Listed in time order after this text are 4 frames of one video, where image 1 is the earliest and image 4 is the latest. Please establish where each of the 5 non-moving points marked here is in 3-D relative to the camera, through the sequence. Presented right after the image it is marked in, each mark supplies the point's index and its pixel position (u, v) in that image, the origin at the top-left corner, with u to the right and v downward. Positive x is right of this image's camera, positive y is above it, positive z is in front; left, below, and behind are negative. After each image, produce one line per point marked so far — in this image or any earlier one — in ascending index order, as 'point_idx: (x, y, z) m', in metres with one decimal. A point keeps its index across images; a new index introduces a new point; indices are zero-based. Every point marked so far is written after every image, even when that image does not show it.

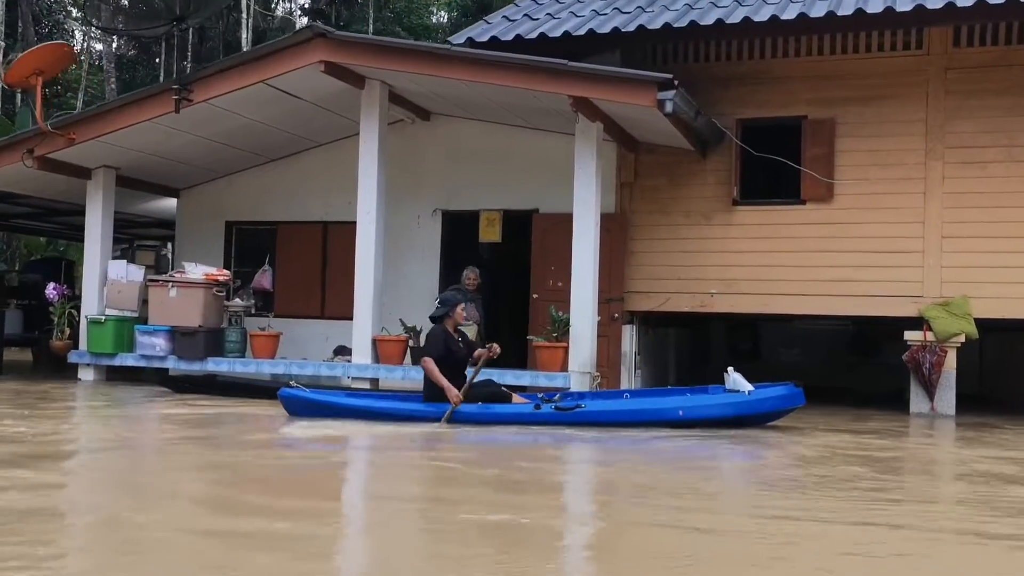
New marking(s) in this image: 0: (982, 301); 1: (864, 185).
0: (+4.3, -0.1, +9.1) m
1: (+3.3, +1.0, +9.4) m
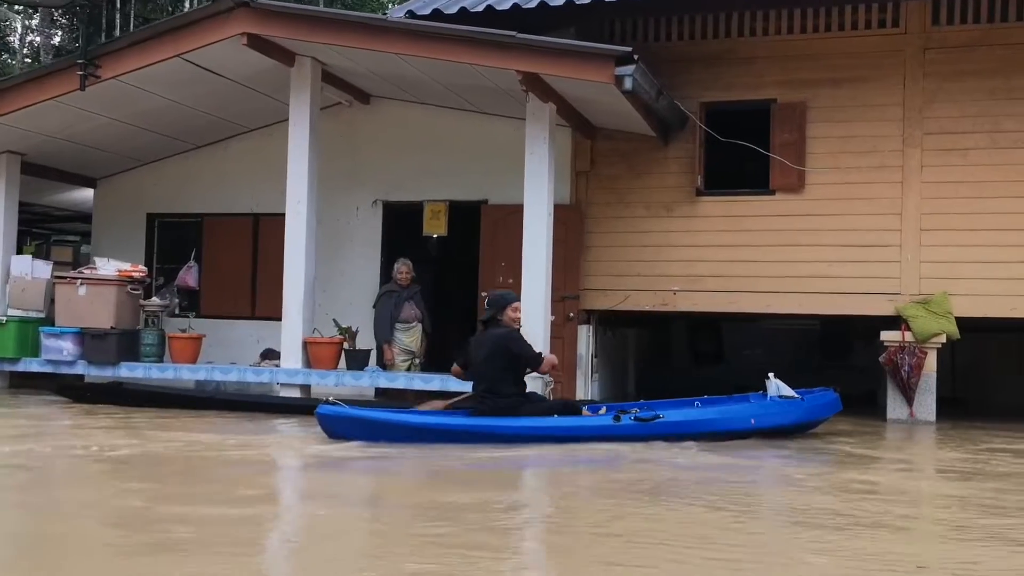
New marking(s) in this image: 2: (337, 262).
0: (+3.8, -0.1, +8.5) m
1: (+2.8, +1.0, +8.7) m
2: (-1.8, +0.3, +10.1) m
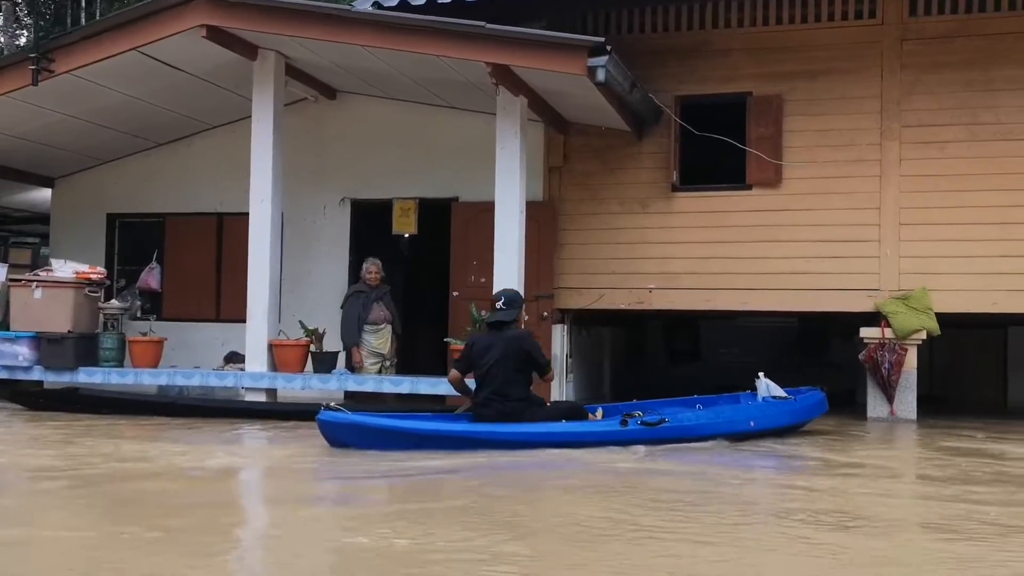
0: (+3.6, 0.0, +8.3) m
1: (+2.6, +1.0, +8.6) m
2: (-2.0, +0.3, +9.8) m
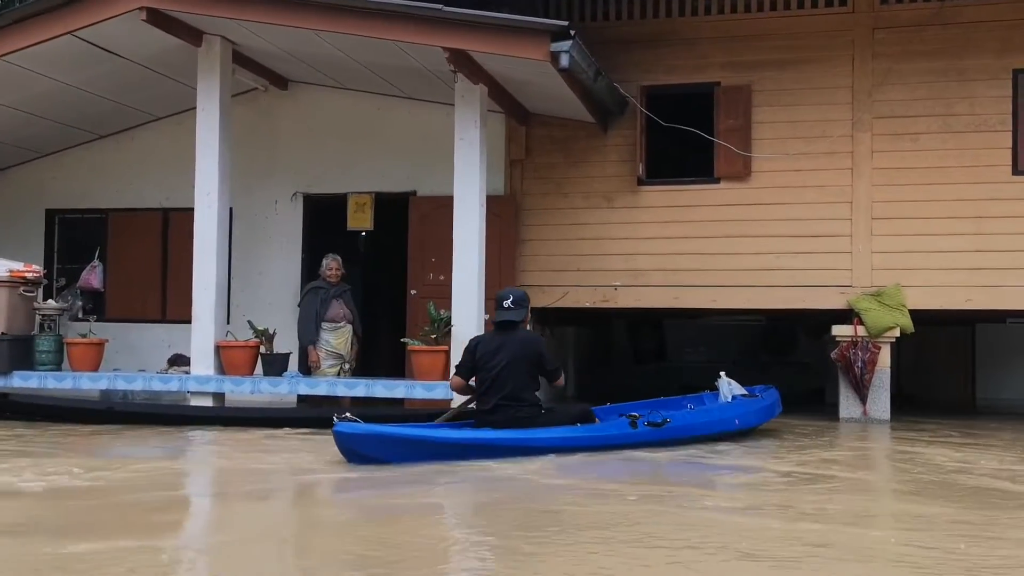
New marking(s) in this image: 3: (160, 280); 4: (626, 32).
0: (+3.3, 0.0, +8.1) m
1: (+2.3, +1.1, +8.3) m
2: (-2.4, +0.3, +9.3) m
3: (-3.3, +0.1, +9.4) m
4: (+1.0, +2.2, +8.6) m
